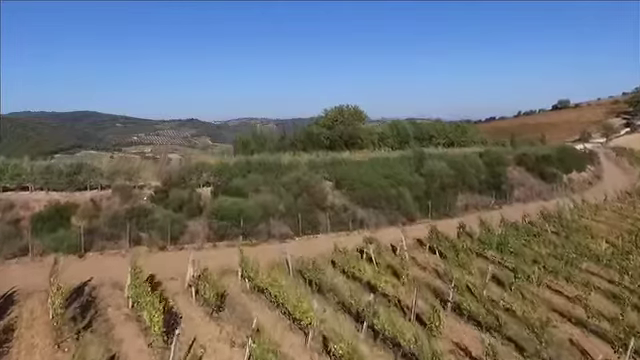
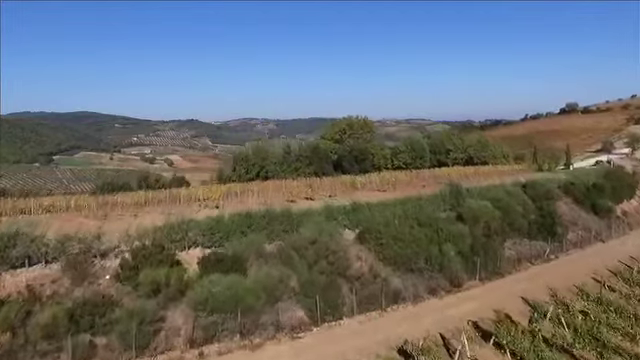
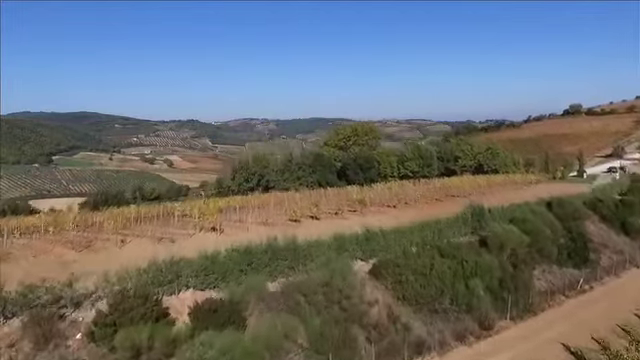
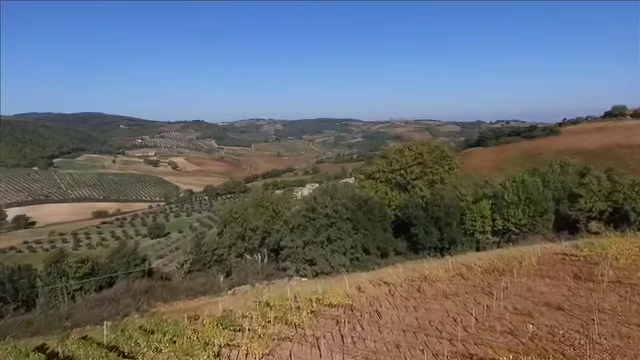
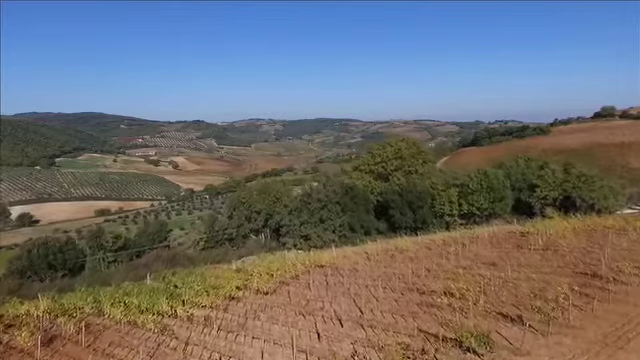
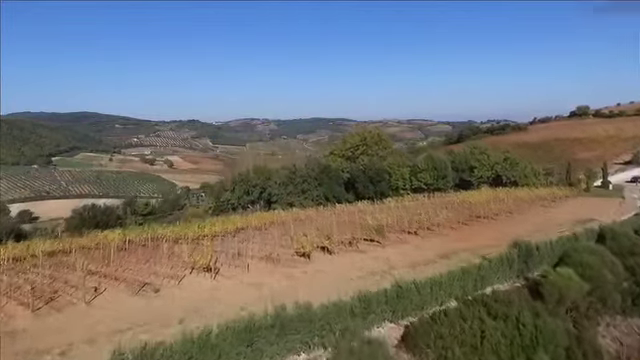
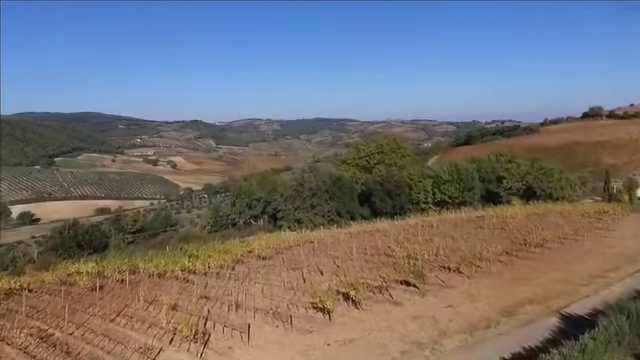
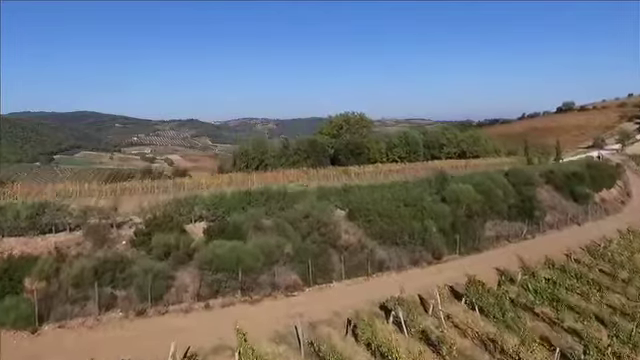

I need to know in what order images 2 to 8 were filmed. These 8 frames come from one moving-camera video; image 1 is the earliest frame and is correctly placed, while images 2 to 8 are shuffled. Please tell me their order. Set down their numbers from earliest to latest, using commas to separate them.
8, 2, 3, 6, 7, 5, 4
